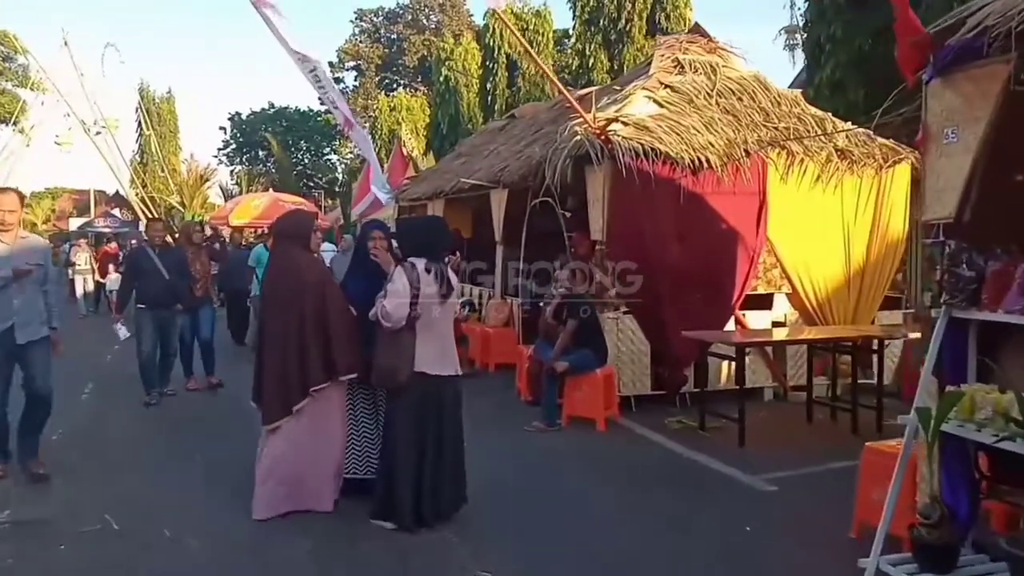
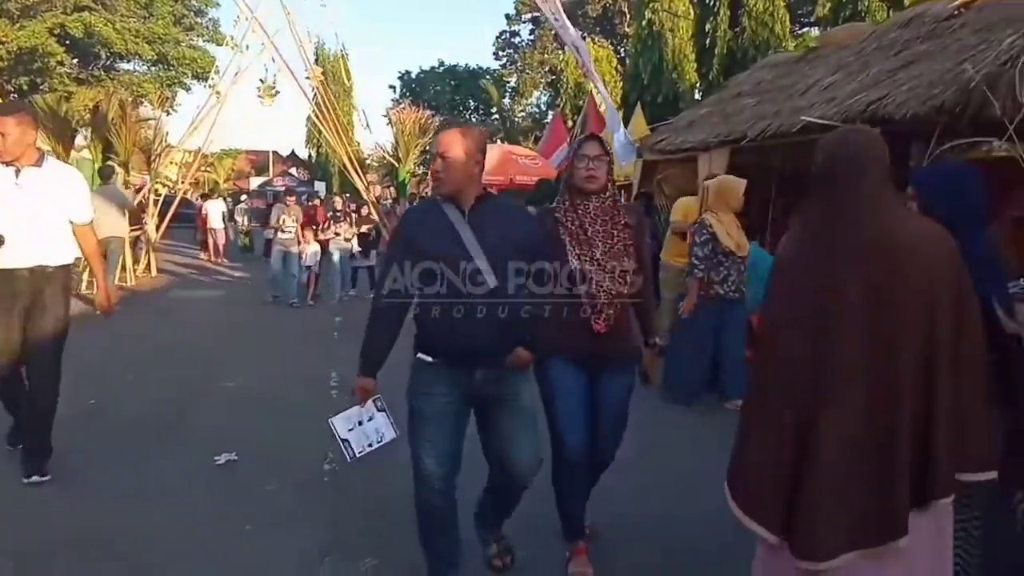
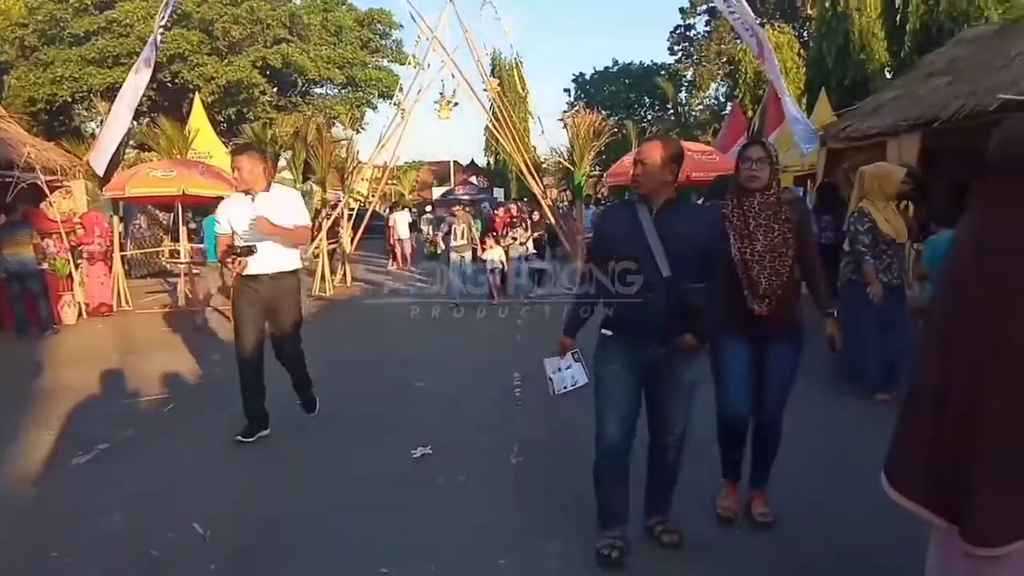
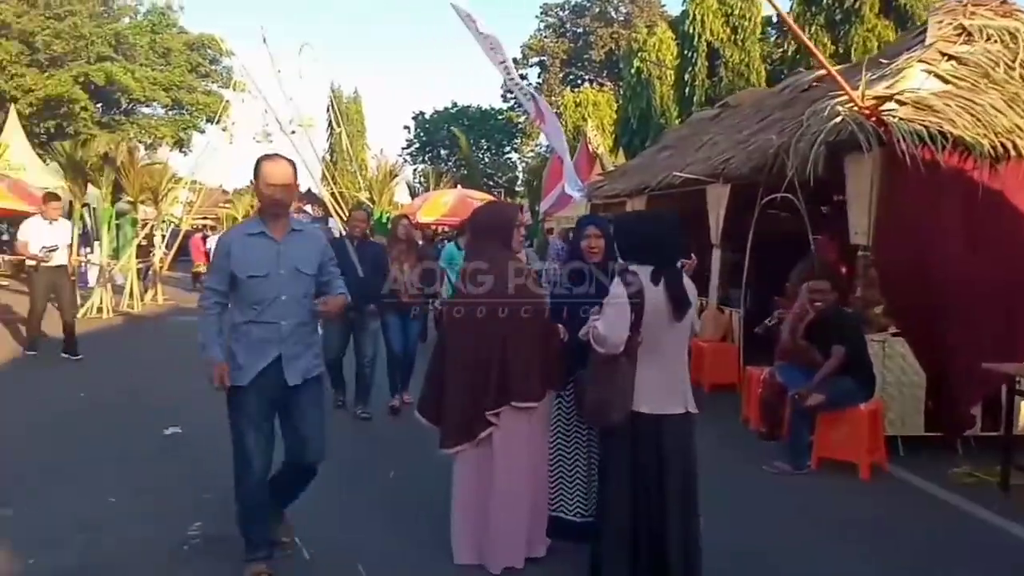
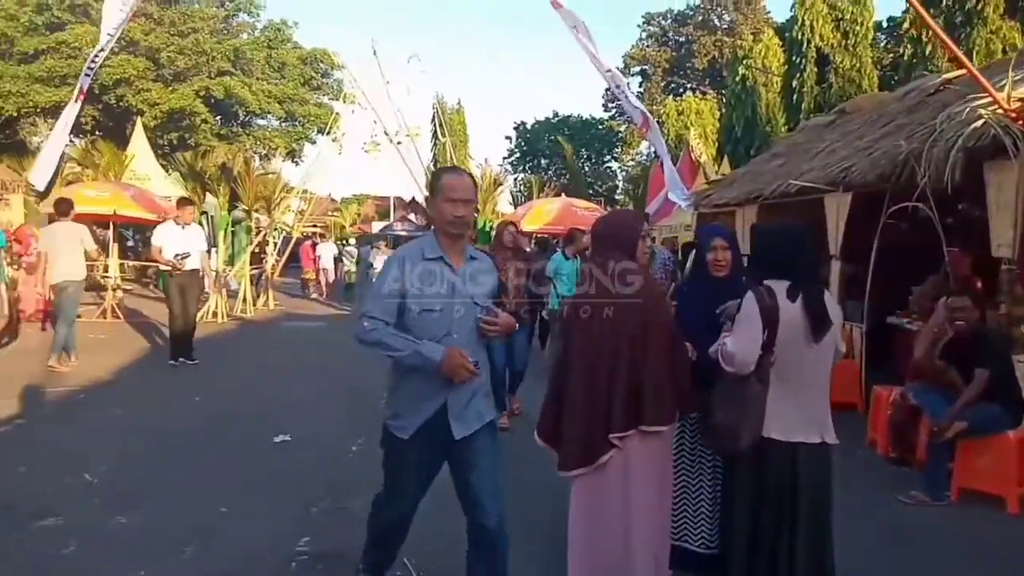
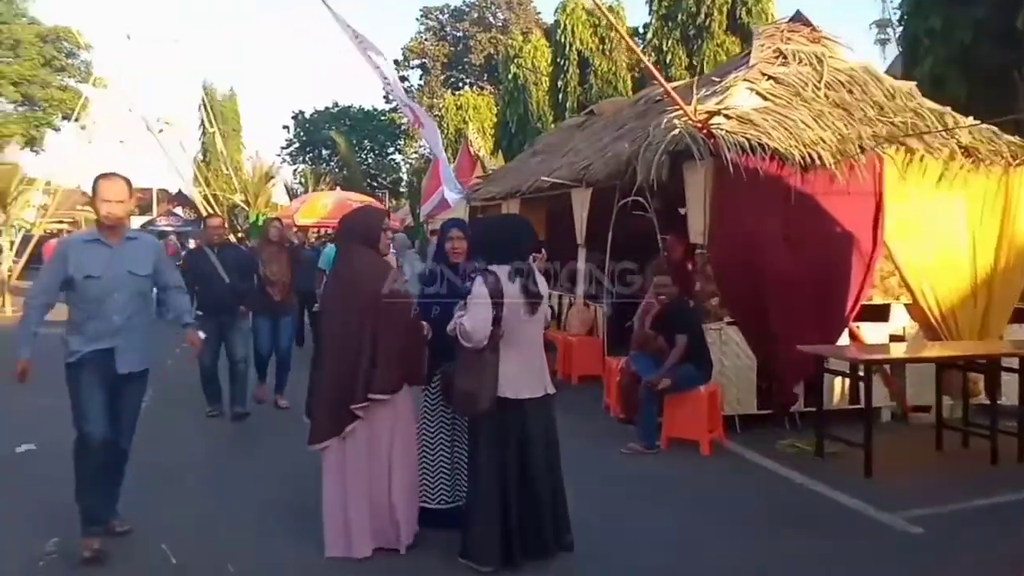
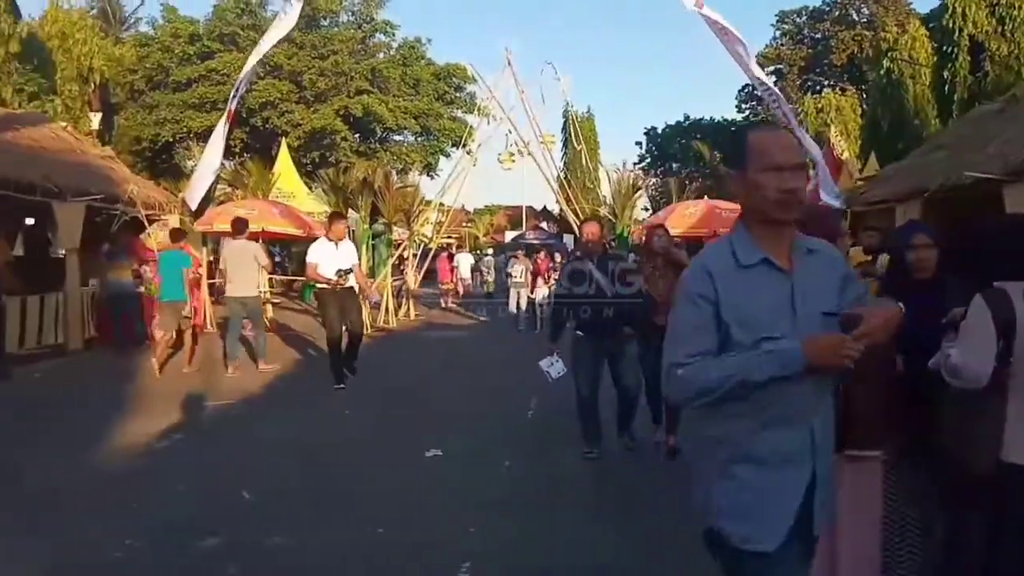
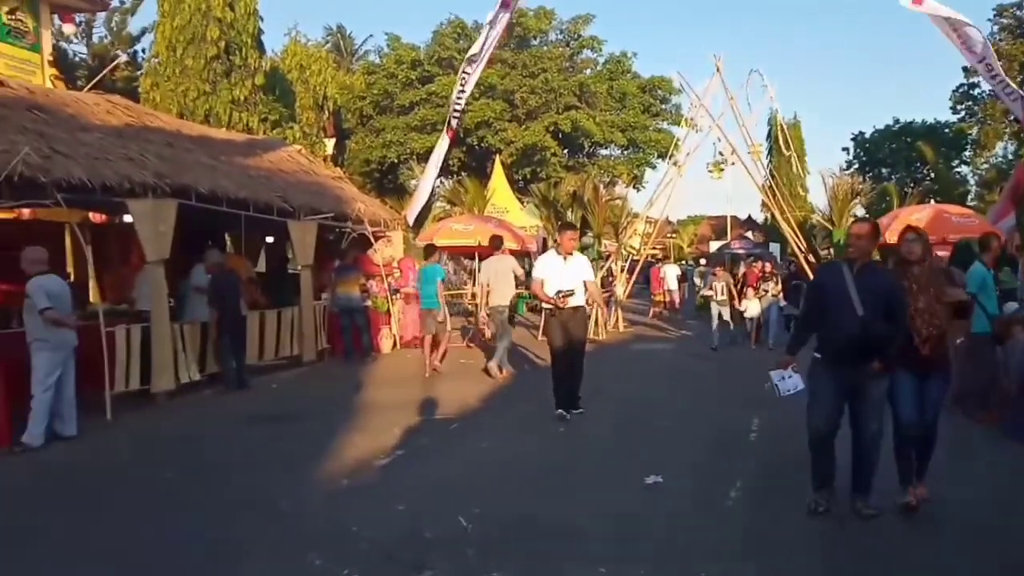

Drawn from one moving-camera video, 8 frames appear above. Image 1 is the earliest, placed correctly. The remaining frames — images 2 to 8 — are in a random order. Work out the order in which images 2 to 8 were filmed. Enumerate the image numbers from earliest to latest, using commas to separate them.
6, 4, 5, 7, 8, 3, 2
